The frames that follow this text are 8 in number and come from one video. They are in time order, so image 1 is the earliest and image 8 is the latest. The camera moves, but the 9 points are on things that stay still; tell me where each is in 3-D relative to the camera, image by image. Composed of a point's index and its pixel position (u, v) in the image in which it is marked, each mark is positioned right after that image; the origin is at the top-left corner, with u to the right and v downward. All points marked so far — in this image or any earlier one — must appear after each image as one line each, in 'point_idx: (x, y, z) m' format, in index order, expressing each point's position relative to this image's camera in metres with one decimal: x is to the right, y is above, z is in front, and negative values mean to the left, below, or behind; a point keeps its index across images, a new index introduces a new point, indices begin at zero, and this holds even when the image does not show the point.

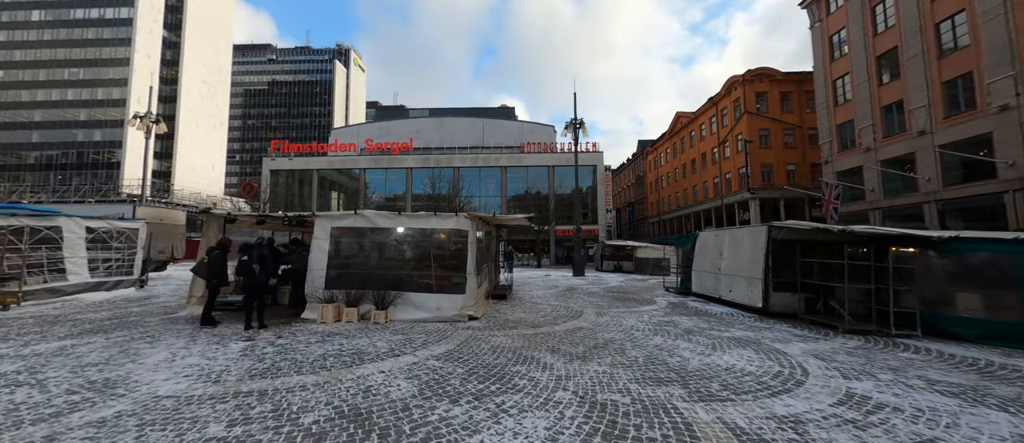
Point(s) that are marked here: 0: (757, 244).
0: (+6.9, -0.6, +10.1) m
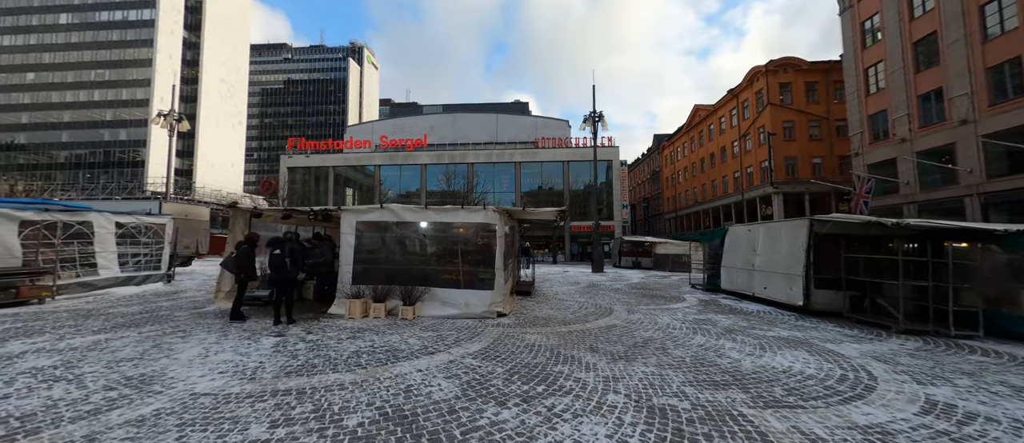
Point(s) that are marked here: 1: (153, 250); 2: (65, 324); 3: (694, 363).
0: (+7.6, -0.5, +9.6) m
1: (-12.5, -1.0, +12.5) m
2: (-8.6, -2.0, +6.9) m
3: (+2.7, -2.1, +5.2) m
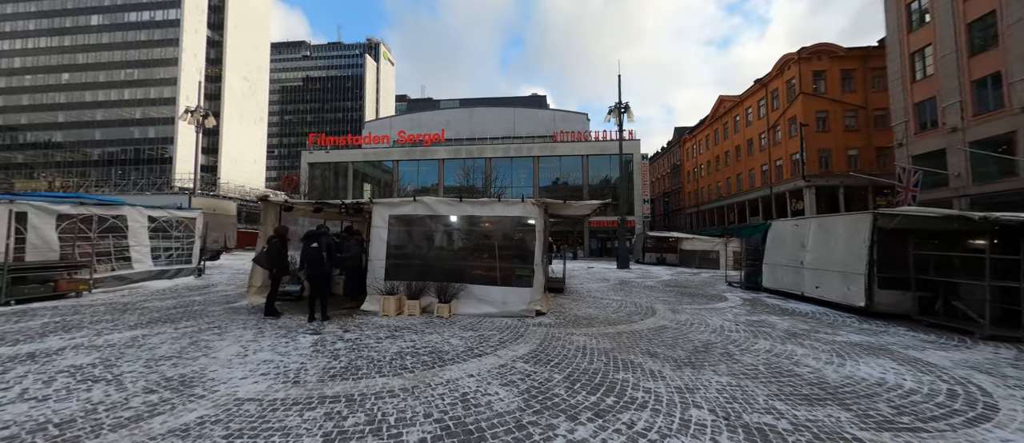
0: (+8.5, -0.3, +8.9) m
1: (-11.5, -0.8, +12.6) m
2: (-7.8, -1.8, +6.8) m
3: (+3.4, -2.0, +4.7) m
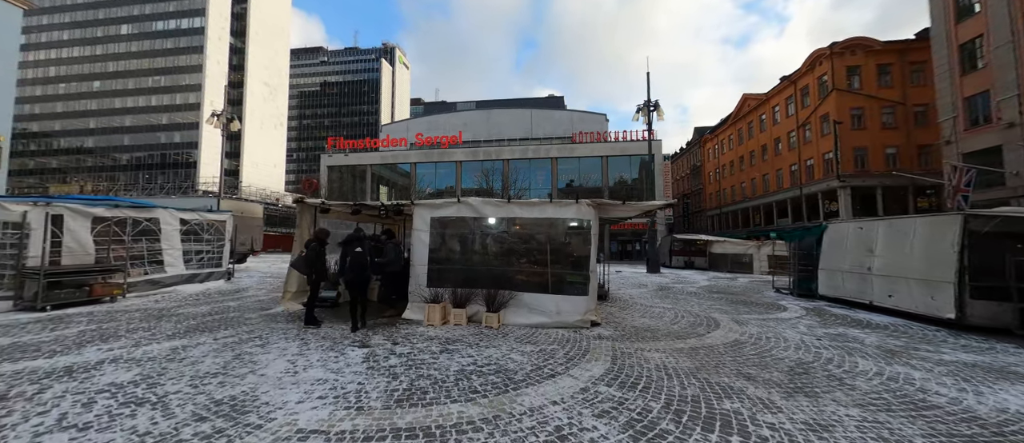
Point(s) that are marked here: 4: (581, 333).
0: (+9.6, -0.4, +8.0) m
1: (-10.3, -0.9, +12.4) m
2: (-6.7, -1.9, +6.5) m
3: (+4.3, -2.0, +4.0) m
4: (+1.3, -2.0, +6.5) m
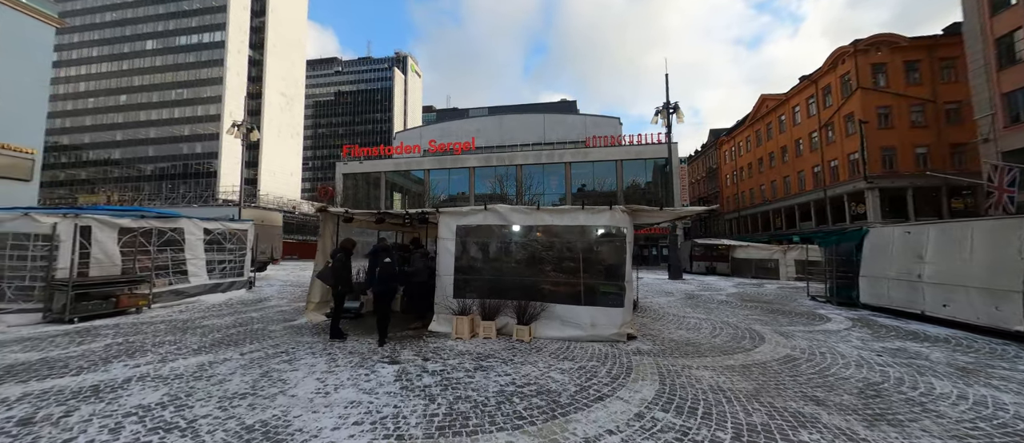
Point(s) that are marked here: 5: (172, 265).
0: (+10.2, -0.5, +7.4) m
1: (-9.5, -1.2, +12.4) m
2: (-6.2, -2.1, +6.4) m
3: (+4.8, -2.1, +3.5) m
4: (+1.8, -2.1, +6.1) m
5: (-9.7, -1.2, +10.2) m
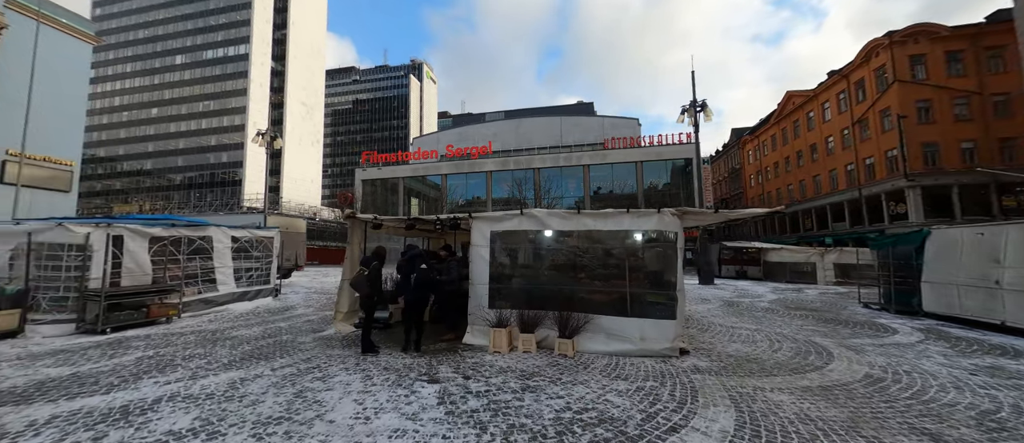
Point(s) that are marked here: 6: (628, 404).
0: (+10.9, -0.4, +6.5) m
1: (-8.6, -1.5, +12.3) m
2: (-5.5, -2.3, +6.2) m
3: (+5.4, -2.1, +2.8) m
4: (+2.5, -2.2, +5.6) m
5: (-8.9, -1.5, +10.2) m
6: (+1.3, -2.1, +4.2) m
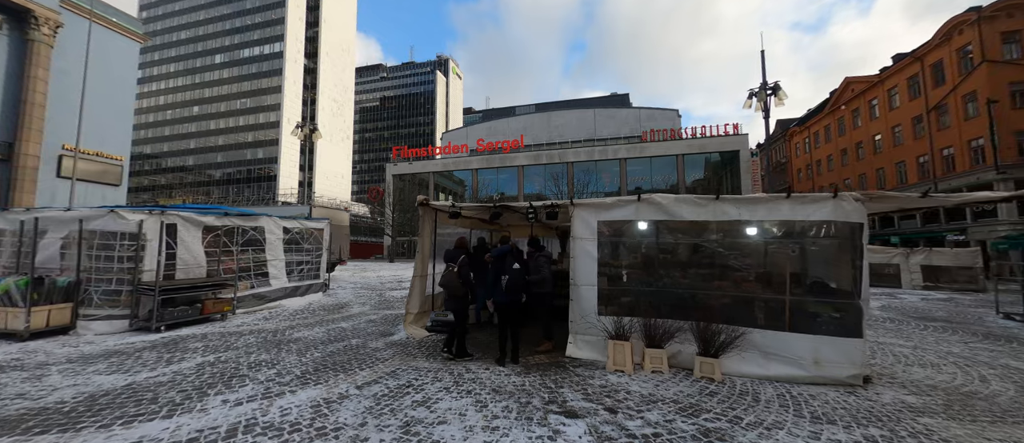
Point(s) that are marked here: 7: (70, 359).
0: (+12.7, -0.3, +4.6) m
1: (-6.4, -1.2, +11.6) m
2: (-3.7, -2.0, +5.3) m
3: (+6.9, -2.0, +1.3) m
4: (+4.2, -2.1, +4.2) m
5: (-6.9, -1.2, +9.5) m
6: (+3.0, -2.0, +2.9) m
7: (-6.5, -2.0, +5.3) m
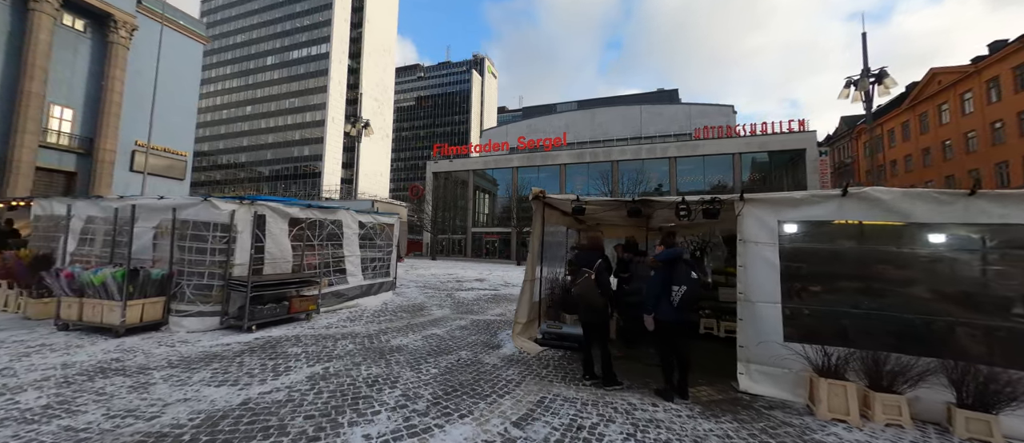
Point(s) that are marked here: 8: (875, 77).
0: (+14.6, -0.6, +2.6) m
1: (-3.9, -1.0, +11.0) m
2: (-1.7, -1.9, +4.5) m
3: (+8.6, -2.1, -0.3) m
4: (+6.1, -2.1, +2.8) m
5: (-4.5, -1.0, +9.0) m
6: (+4.7, -2.0, +1.6) m
7: (-4.5, -1.9, +4.7) m
8: (+16.5, +6.5, +16.1) m
